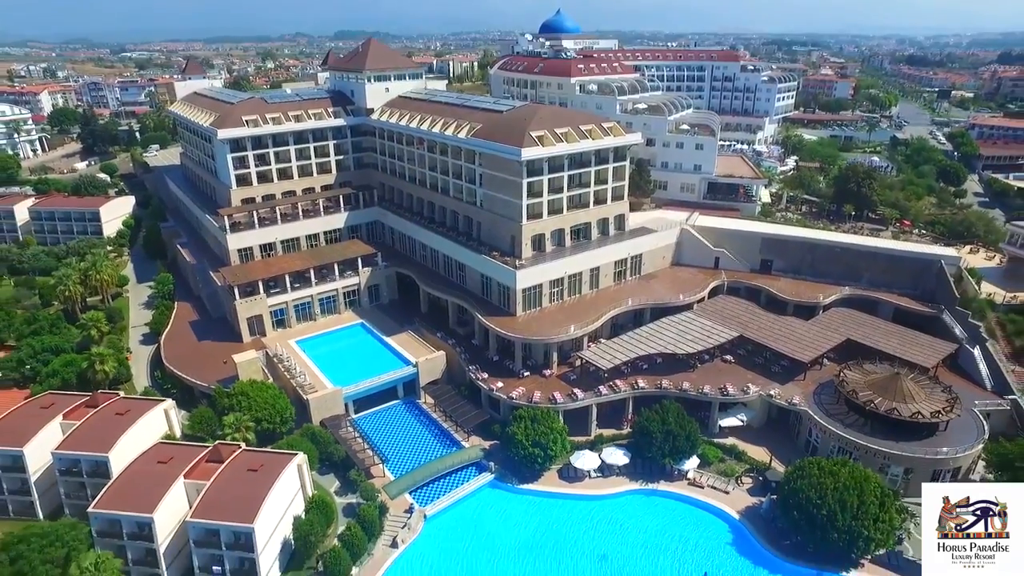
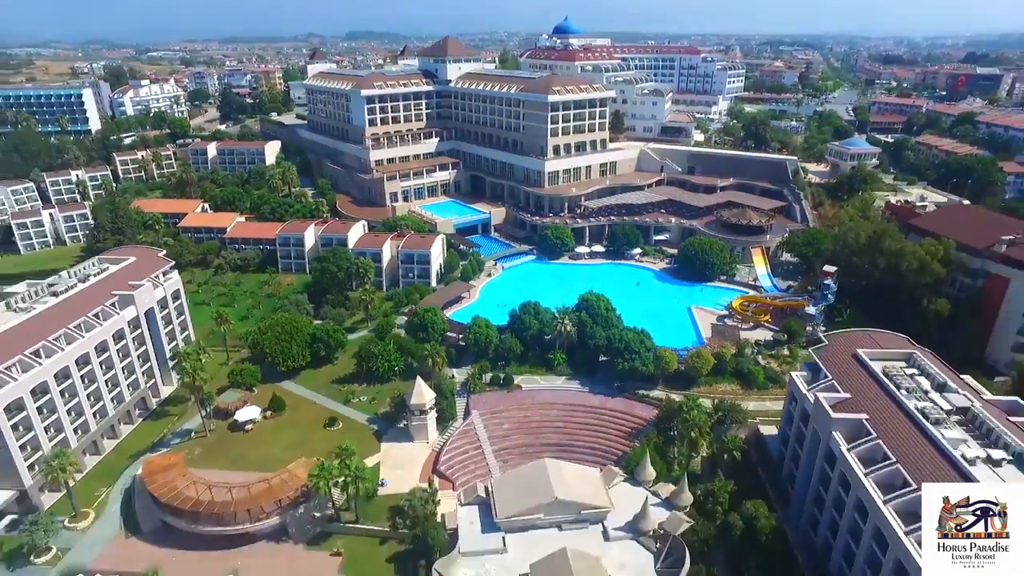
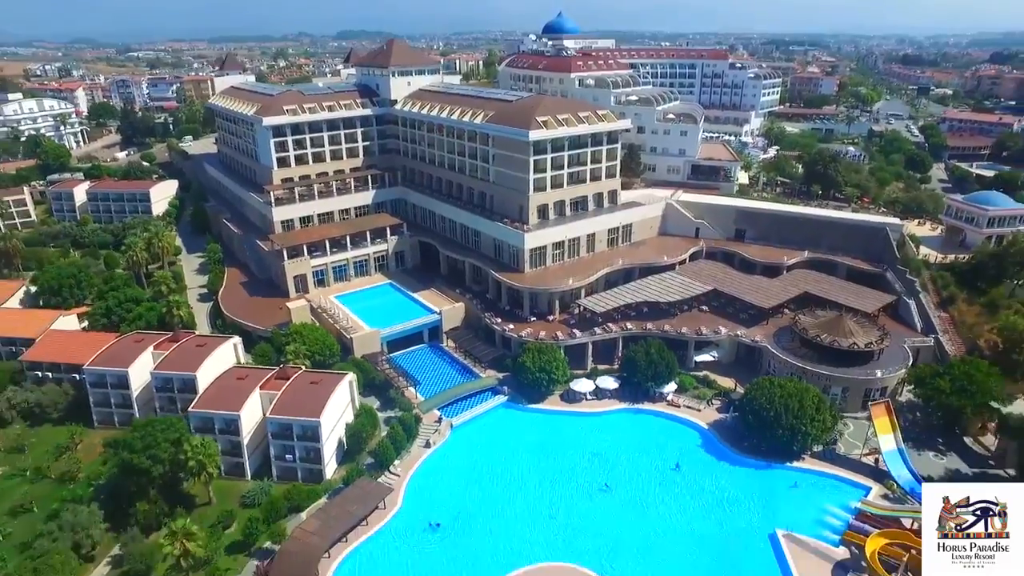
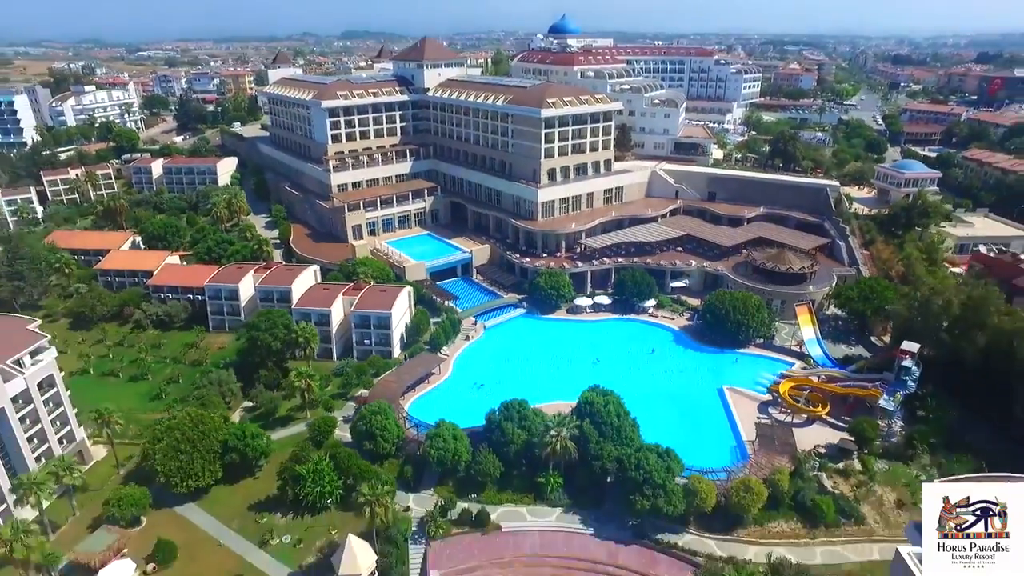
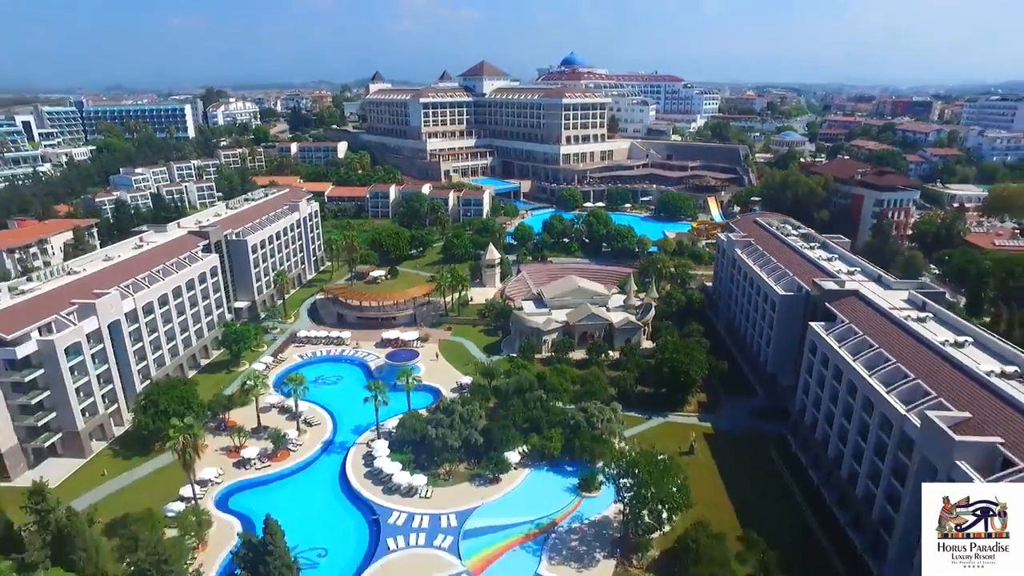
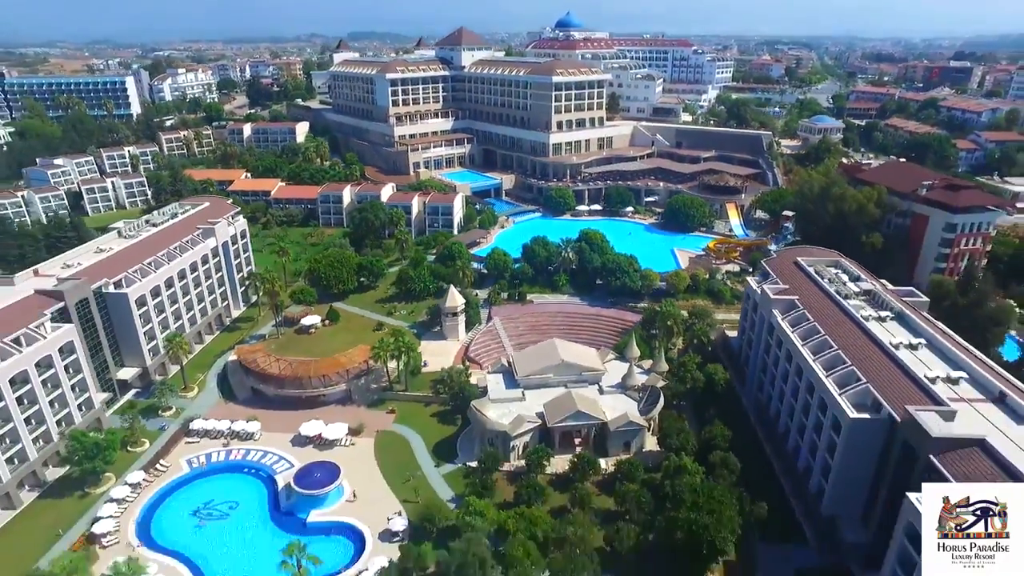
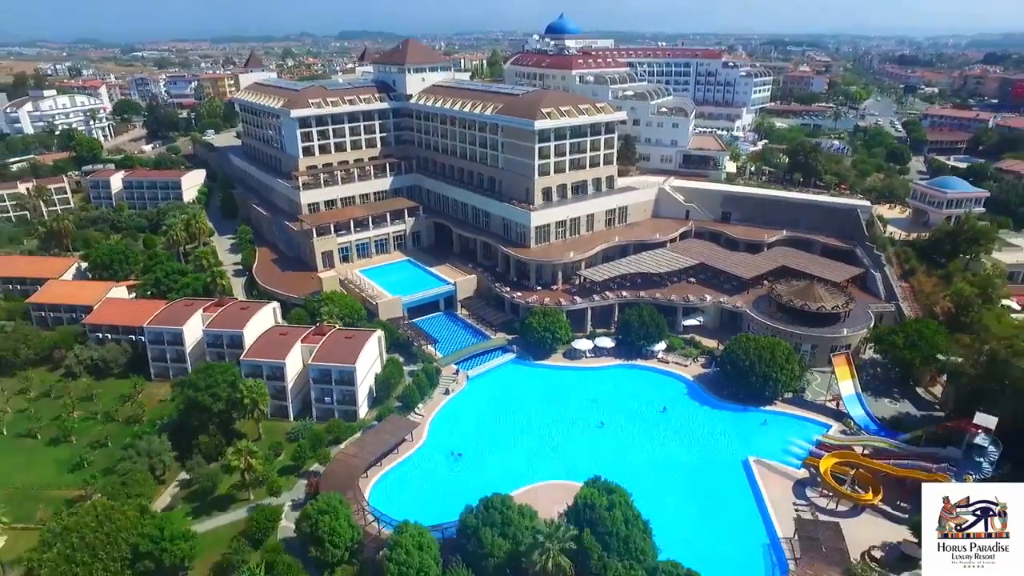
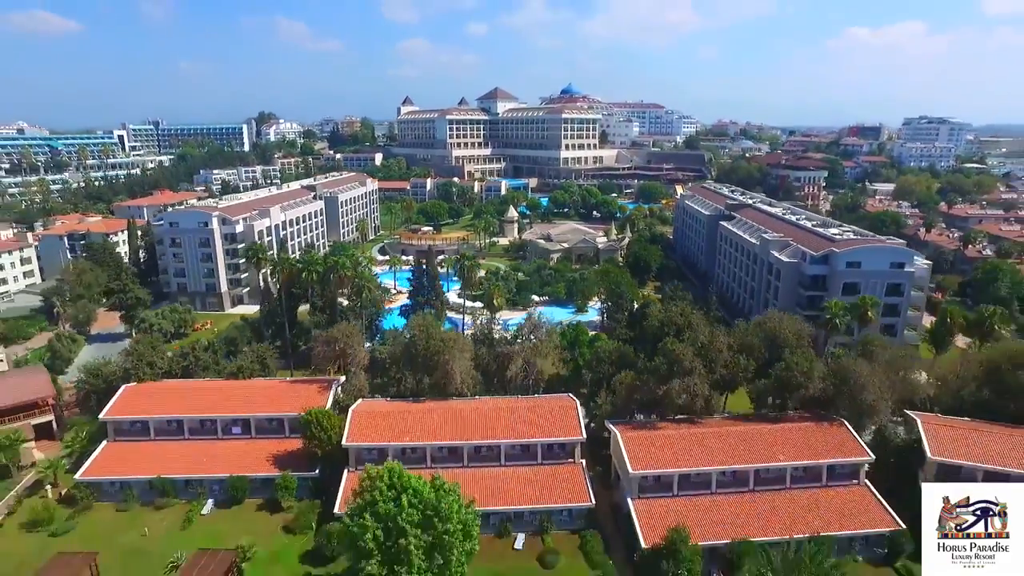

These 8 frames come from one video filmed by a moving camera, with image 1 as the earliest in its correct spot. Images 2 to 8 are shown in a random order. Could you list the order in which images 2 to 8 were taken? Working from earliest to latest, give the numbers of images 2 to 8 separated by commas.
3, 7, 4, 2, 6, 5, 8
